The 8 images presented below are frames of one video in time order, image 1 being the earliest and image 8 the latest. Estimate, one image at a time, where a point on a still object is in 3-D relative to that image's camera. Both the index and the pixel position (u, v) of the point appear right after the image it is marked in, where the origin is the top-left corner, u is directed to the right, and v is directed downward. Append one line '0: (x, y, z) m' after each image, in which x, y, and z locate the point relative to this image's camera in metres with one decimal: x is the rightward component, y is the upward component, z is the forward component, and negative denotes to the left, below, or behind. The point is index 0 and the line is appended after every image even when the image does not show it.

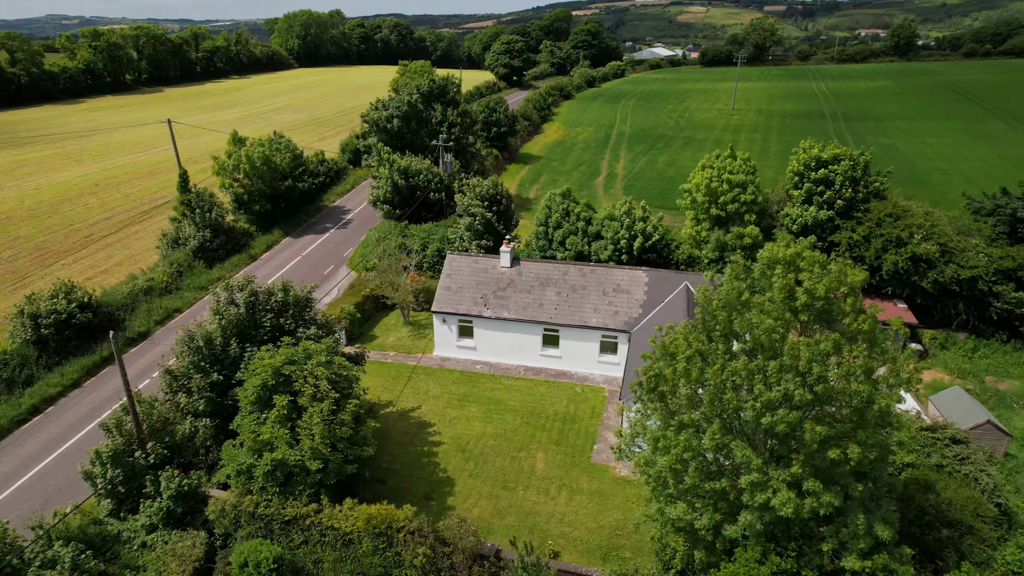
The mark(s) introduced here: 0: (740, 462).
0: (+4.8, -3.6, +13.4) m
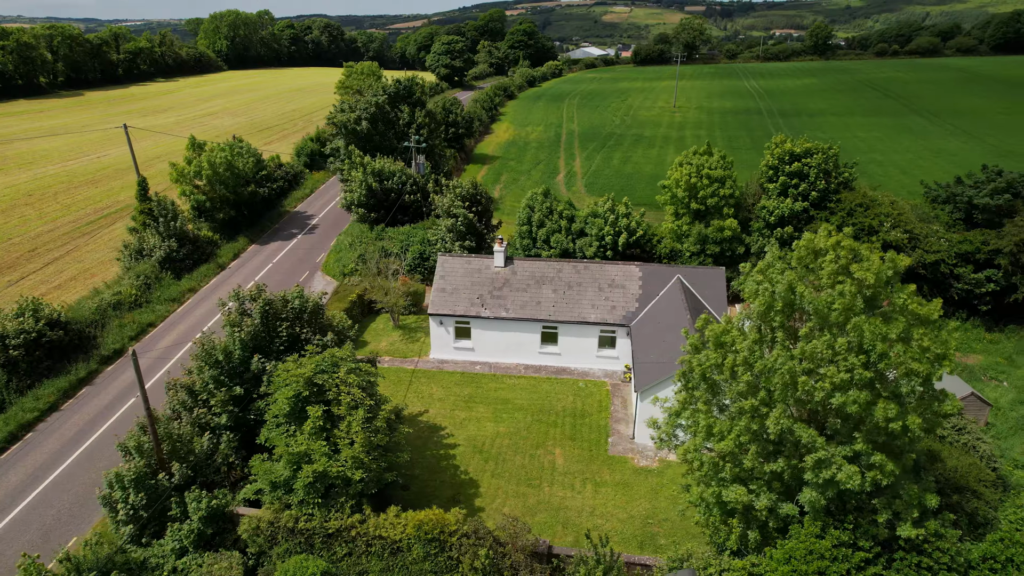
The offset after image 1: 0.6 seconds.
0: (+6.4, -3.3, +14.0) m
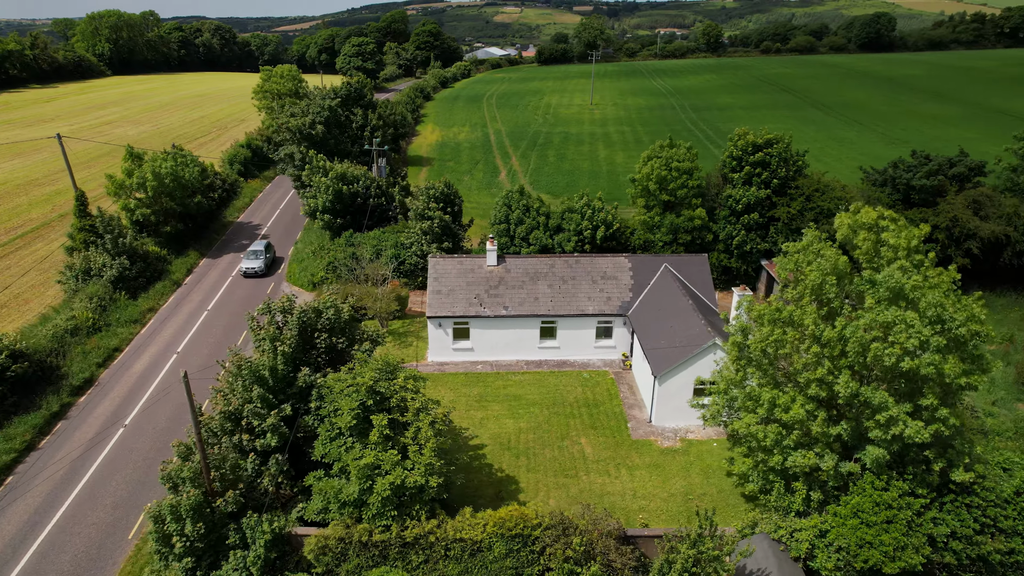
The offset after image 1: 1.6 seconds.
0: (+8.6, -2.7, +15.4) m
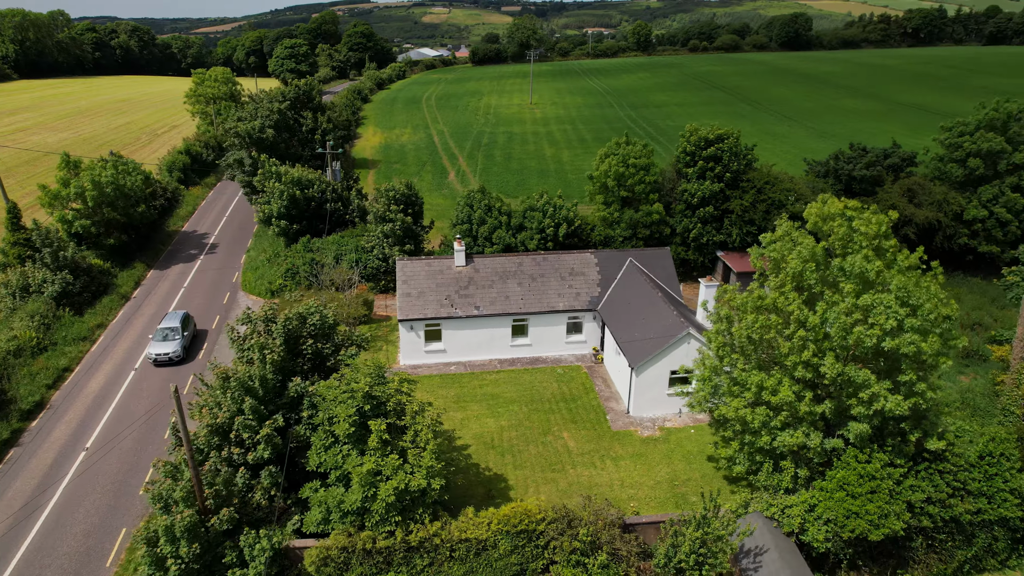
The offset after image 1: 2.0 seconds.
0: (+8.7, -2.3, +16.3) m
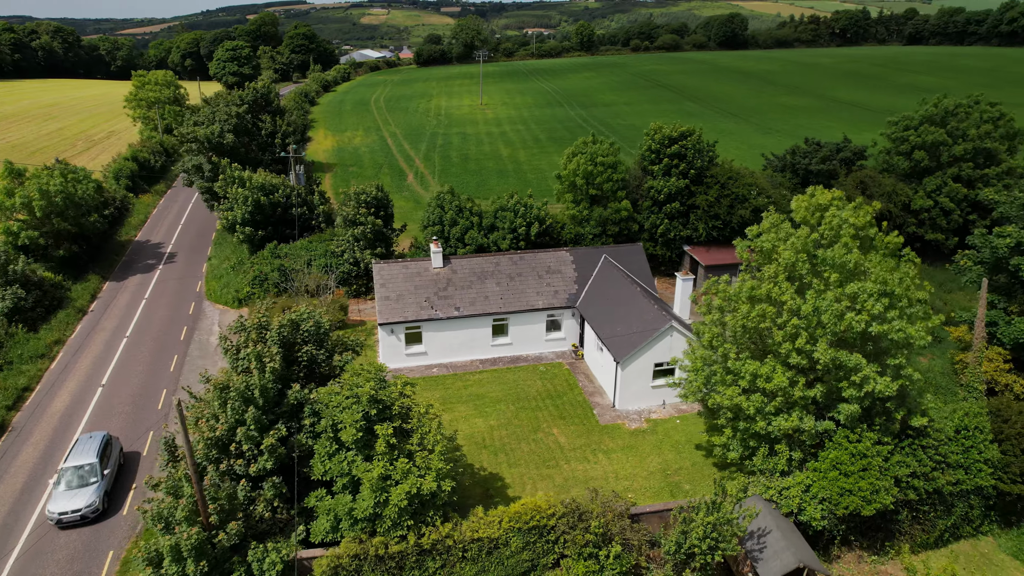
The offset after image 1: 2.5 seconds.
0: (+8.9, -2.0, +17.1) m
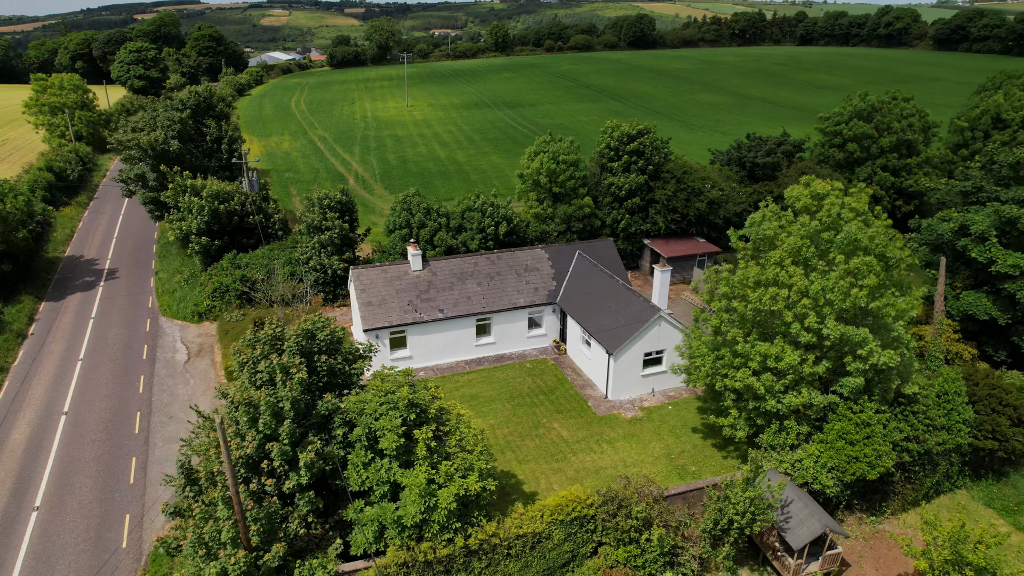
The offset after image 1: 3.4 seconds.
0: (+9.7, -1.5, +18.5) m
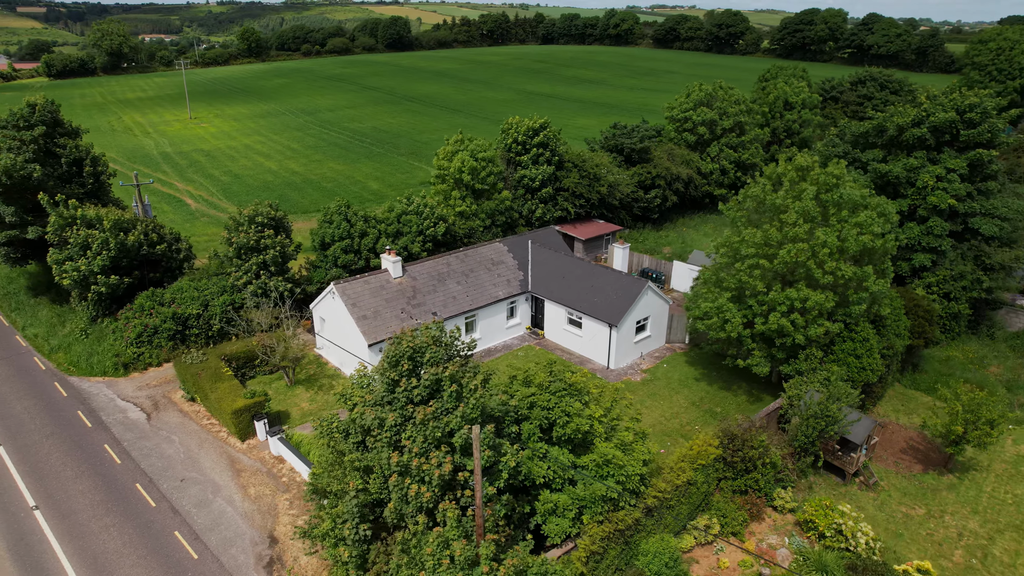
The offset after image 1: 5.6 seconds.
0: (+12.4, +0.5, +23.4) m
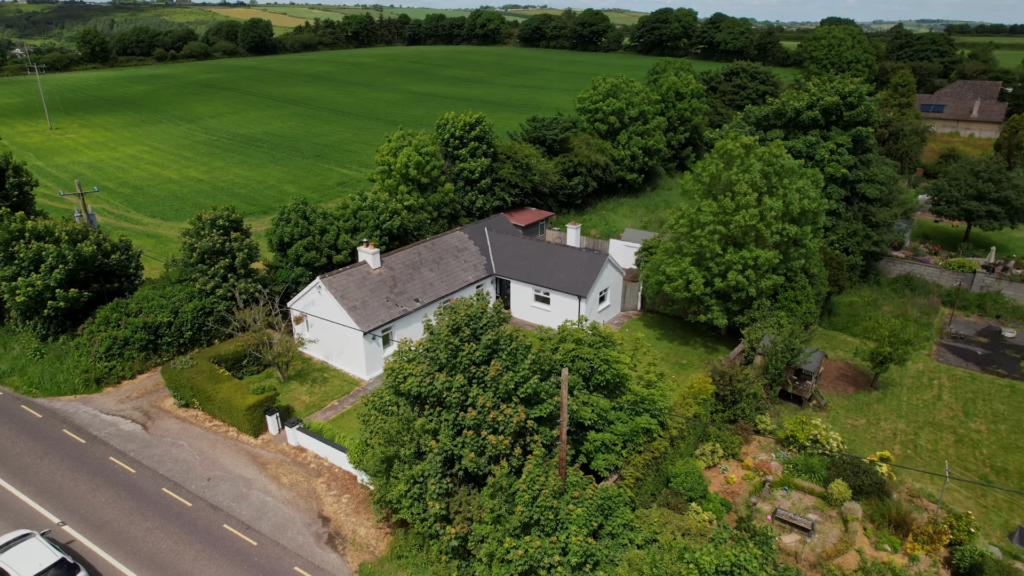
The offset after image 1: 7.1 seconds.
0: (+12.1, +2.4, +27.7) m
